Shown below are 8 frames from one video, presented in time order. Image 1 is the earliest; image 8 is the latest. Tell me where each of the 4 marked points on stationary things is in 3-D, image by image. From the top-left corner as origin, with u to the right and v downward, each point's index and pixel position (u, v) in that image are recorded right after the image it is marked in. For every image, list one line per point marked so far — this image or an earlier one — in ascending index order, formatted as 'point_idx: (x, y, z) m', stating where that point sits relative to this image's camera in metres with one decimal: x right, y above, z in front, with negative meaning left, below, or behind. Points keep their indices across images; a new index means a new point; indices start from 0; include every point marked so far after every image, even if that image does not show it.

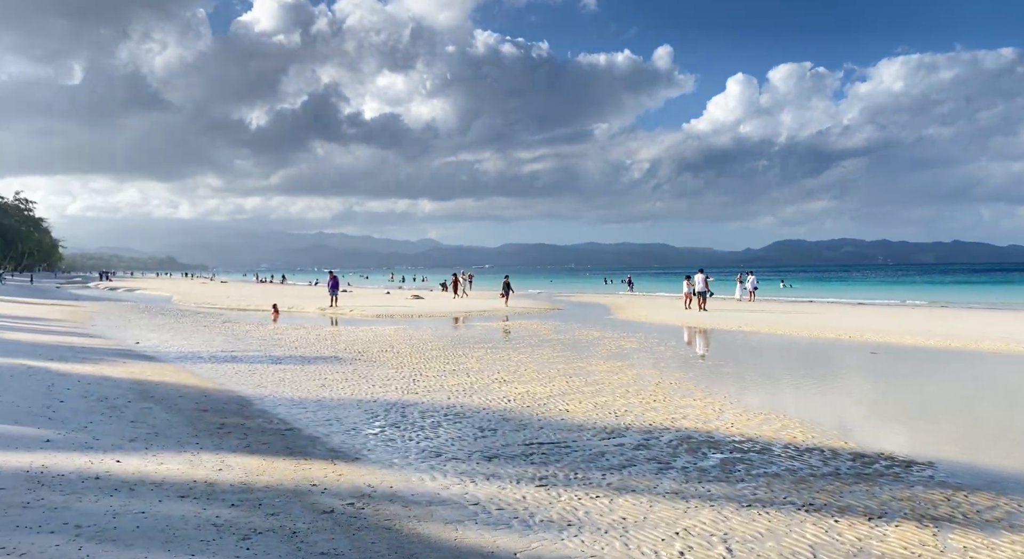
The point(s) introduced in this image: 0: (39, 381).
0: (-8.0, -1.8, +11.6) m
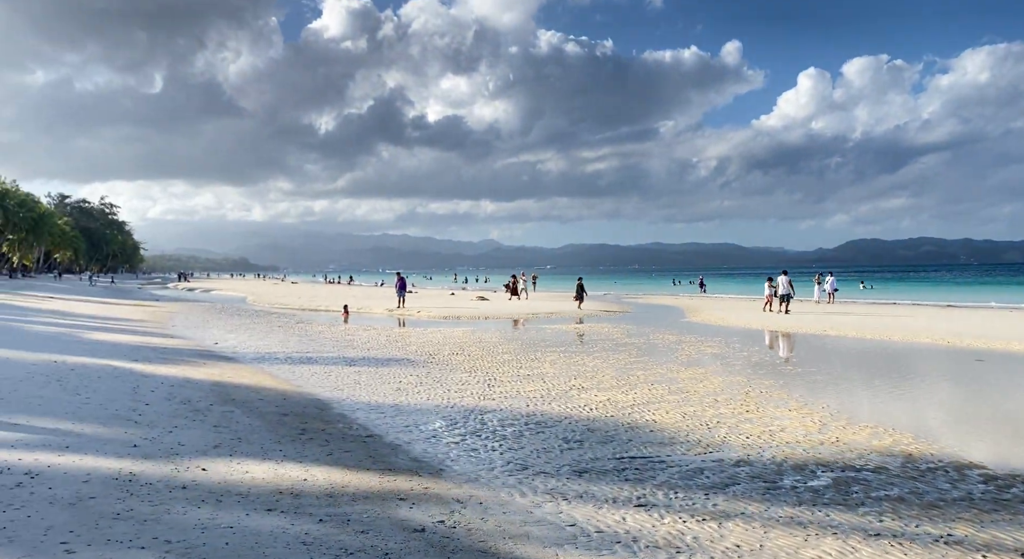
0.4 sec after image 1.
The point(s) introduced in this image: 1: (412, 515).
0: (-6.7, -1.8, +11.8) m
1: (-0.9, -2.0, +5.9) m
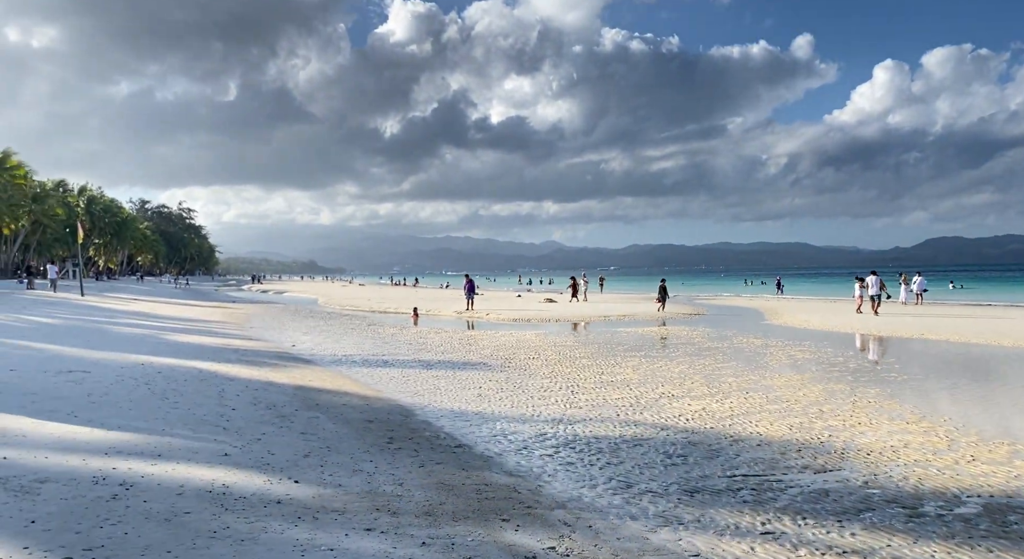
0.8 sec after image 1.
0: (-5.2, -1.8, +11.9) m
1: (+0.1, -2.1, +5.4) m
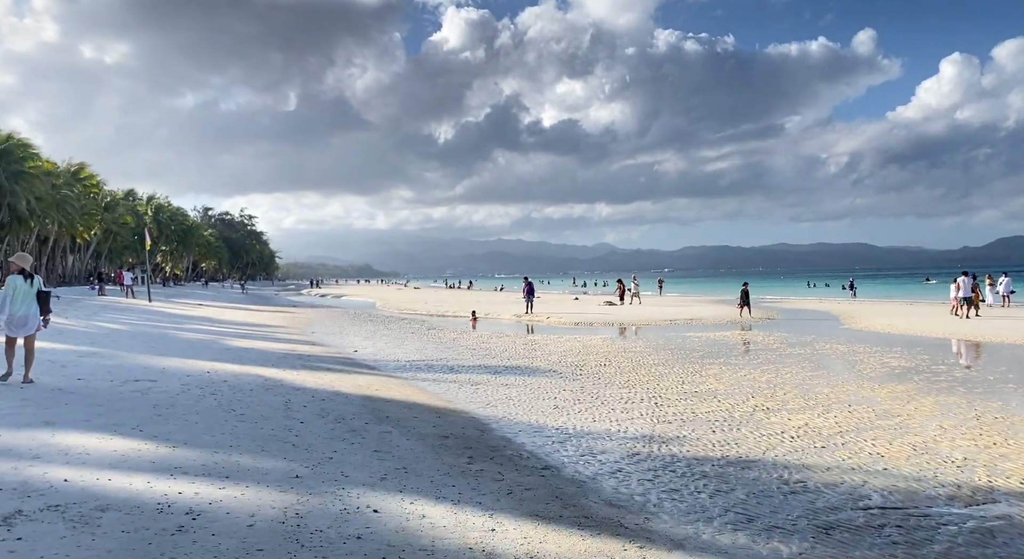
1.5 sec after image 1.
0: (-3.9, -1.9, +11.4) m
1: (+0.9, -2.1, +4.6) m
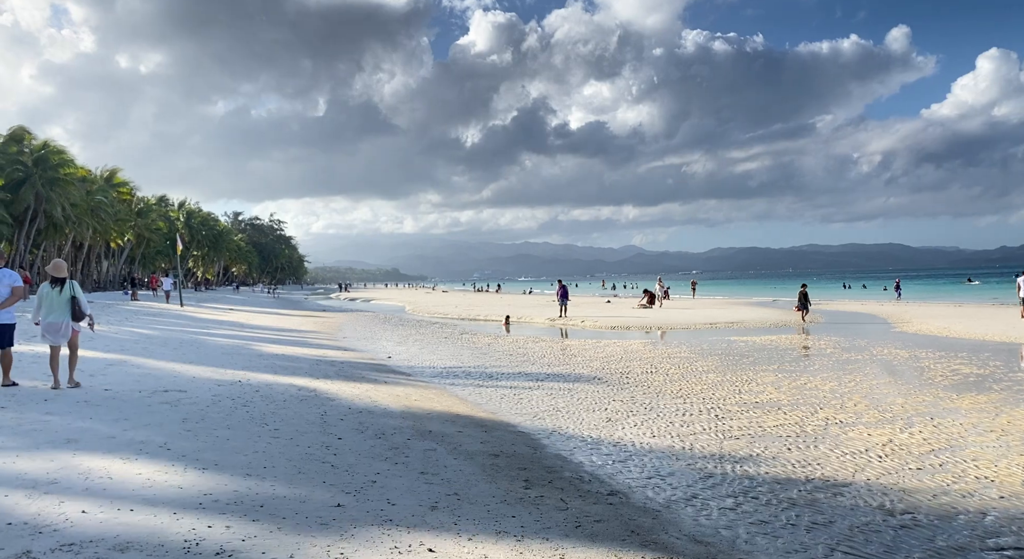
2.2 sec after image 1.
0: (-3.1, -2.0, +10.7) m
1: (+1.4, -2.1, +3.7) m
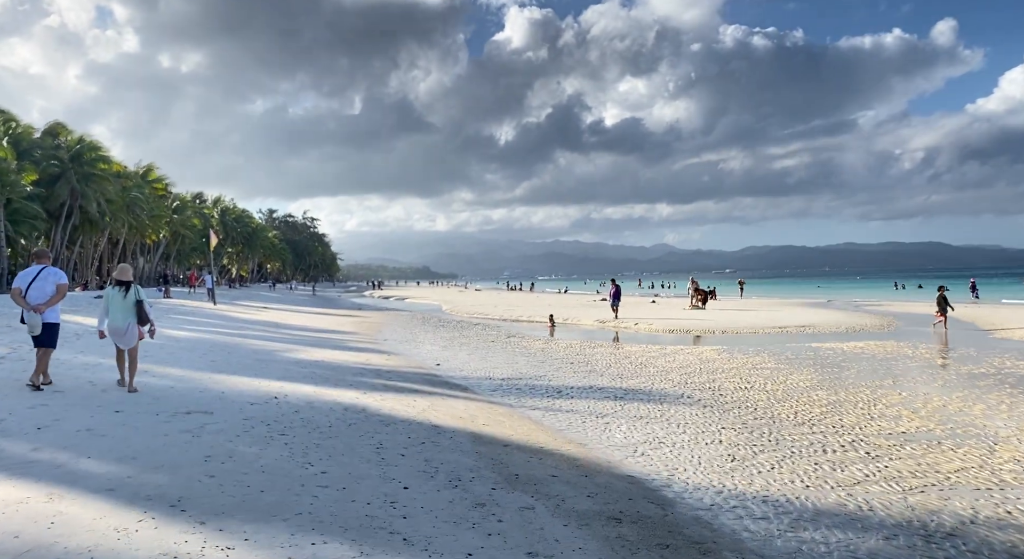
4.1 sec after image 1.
0: (-1.9, -2.0, +8.8) m
1: (+2.3, -2.1, +1.6) m
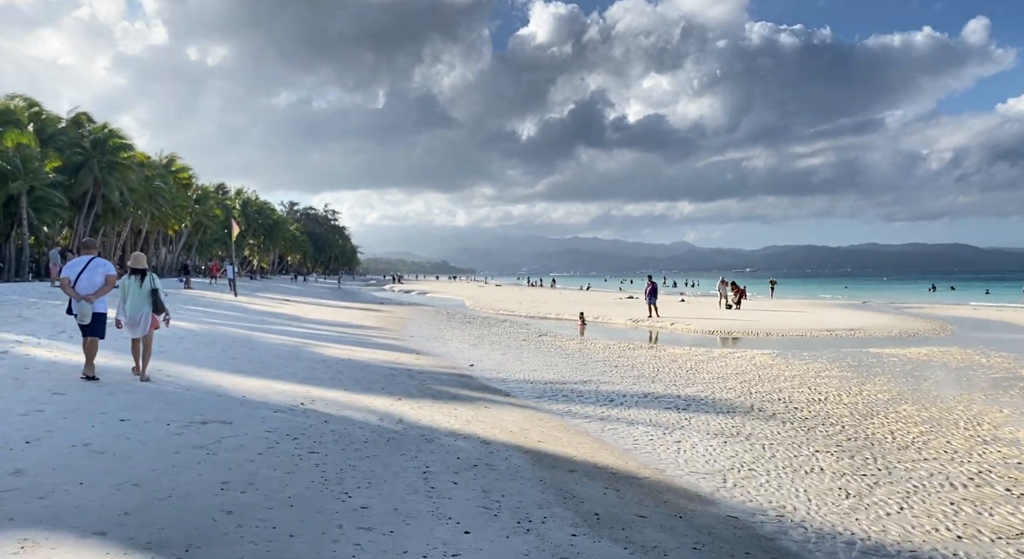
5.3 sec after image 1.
0: (-1.1, -1.9, +7.5) m
1: (+2.8, -2.2, +0.2) m
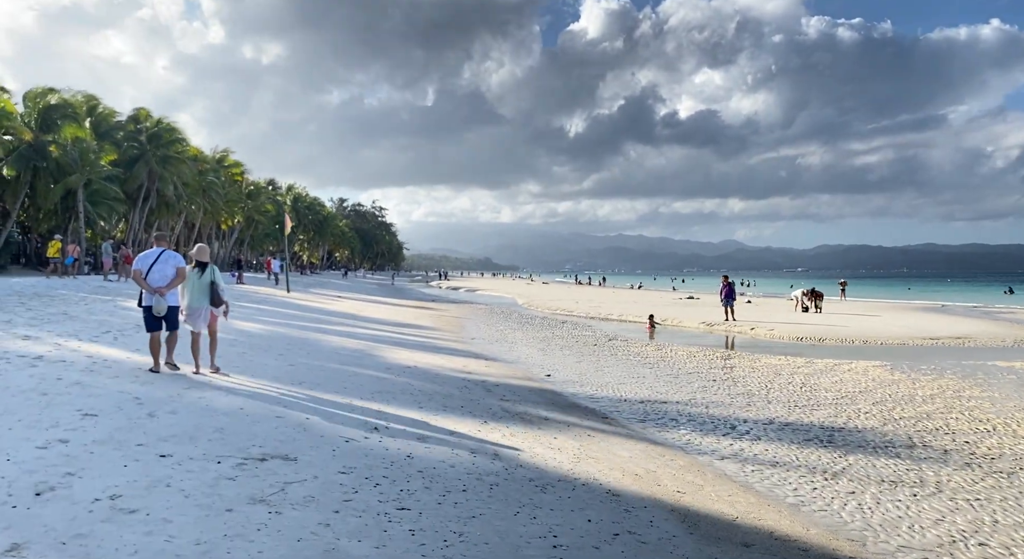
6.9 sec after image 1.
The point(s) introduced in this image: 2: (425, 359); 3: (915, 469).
0: (+0.1, -2.0, +5.6) m
1: (+3.6, -2.3, -1.9) m
2: (-2.0, -1.9, +16.0) m
3: (+4.9, -2.3, +8.5) m
